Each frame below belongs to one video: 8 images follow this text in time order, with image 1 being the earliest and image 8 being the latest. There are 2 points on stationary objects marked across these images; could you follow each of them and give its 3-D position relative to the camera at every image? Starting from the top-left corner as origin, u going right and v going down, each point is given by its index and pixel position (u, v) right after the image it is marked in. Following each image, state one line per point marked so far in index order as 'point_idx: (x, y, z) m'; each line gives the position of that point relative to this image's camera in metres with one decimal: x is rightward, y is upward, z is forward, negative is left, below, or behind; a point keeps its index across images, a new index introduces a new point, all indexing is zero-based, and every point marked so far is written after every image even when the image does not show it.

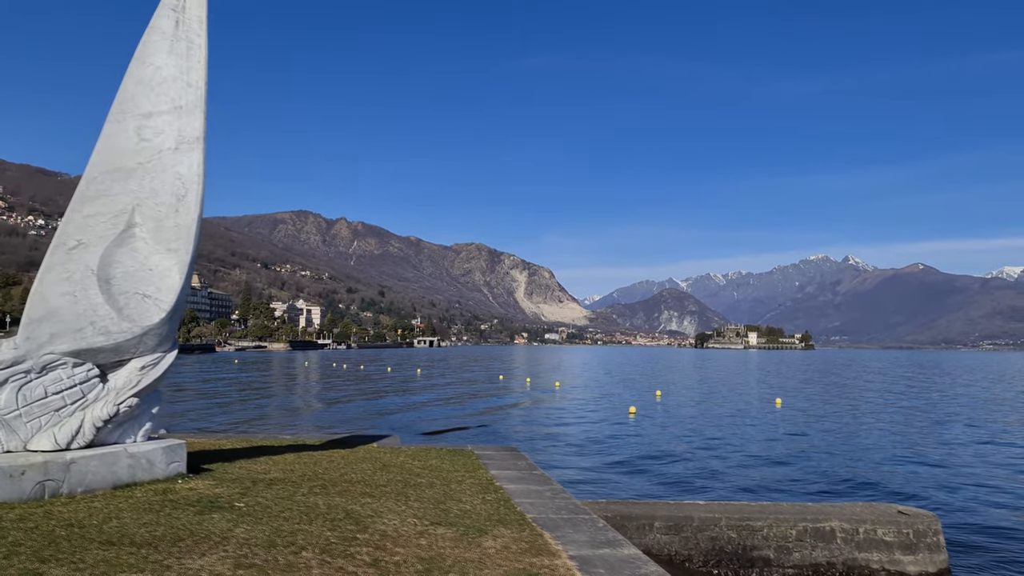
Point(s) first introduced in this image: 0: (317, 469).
0: (-2.2, -2.1, +9.7) m
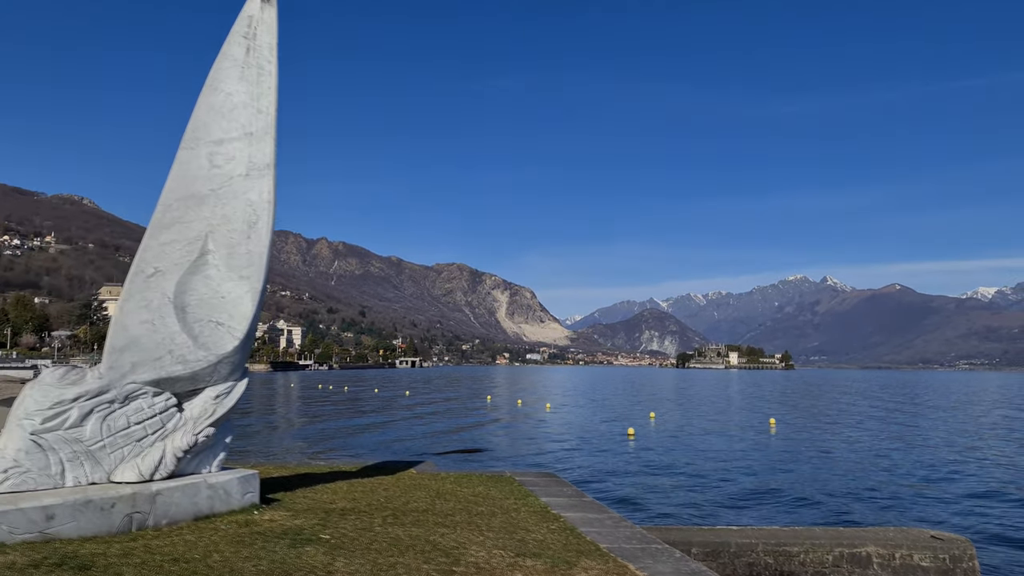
0: (-1.5, -2.4, +9.6) m
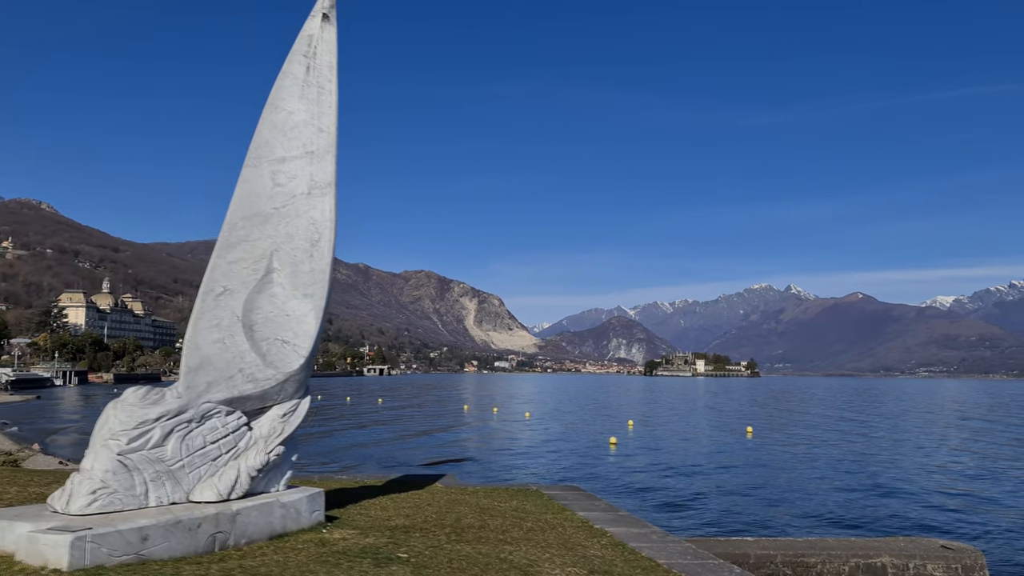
0: (-0.9, -2.6, +9.7) m
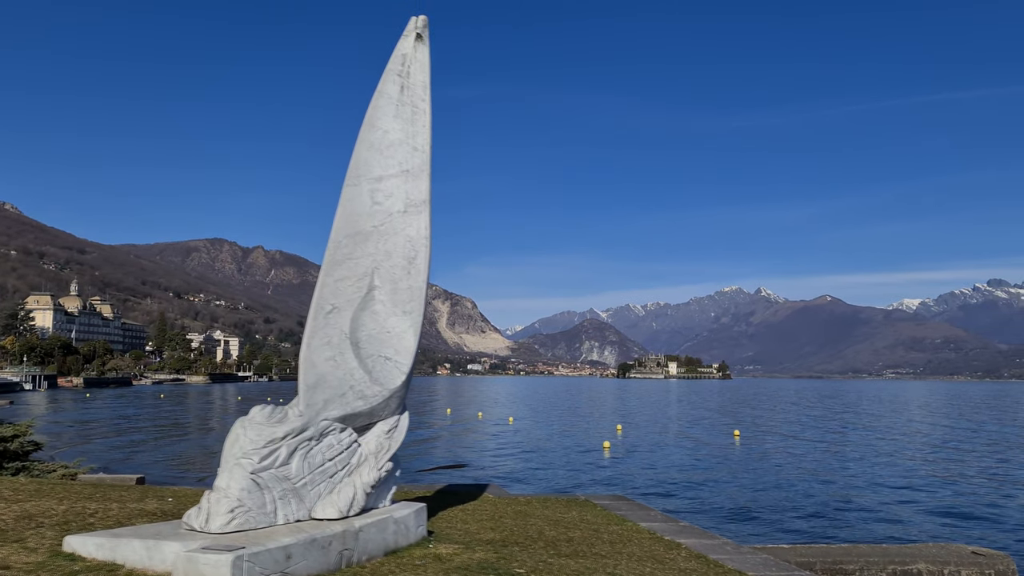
0: (0.0, -2.7, +9.8) m
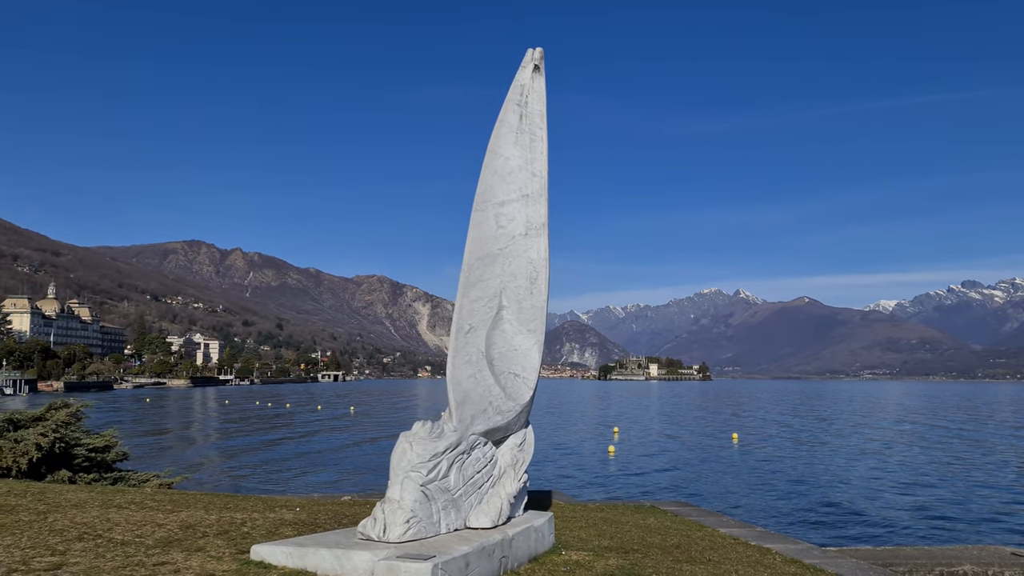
0: (+1.2, -2.9, +10.3) m
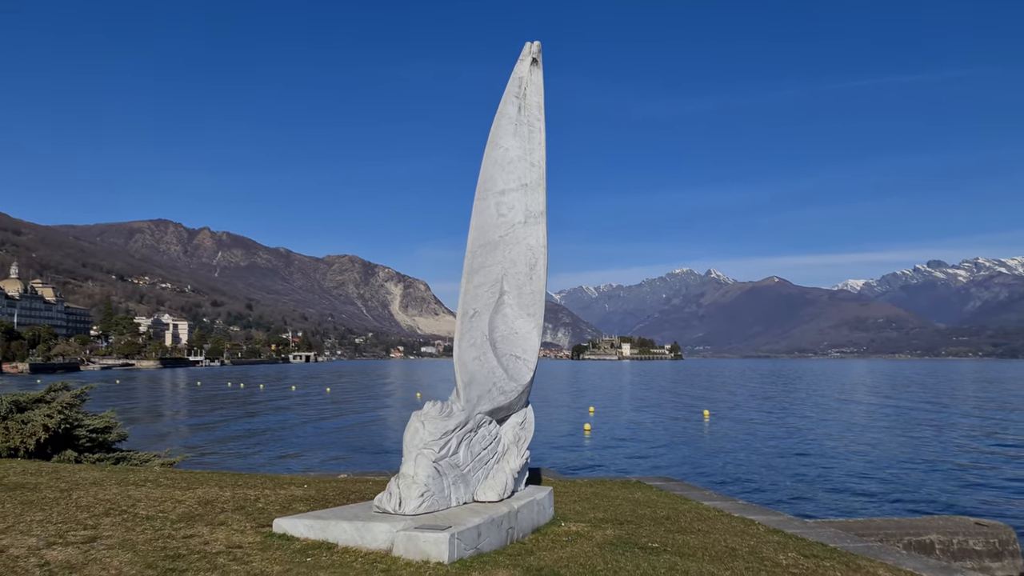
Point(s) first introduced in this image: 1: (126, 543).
0: (+1.2, -2.7, +10.8) m
1: (-3.0, -2.0, +6.5) m
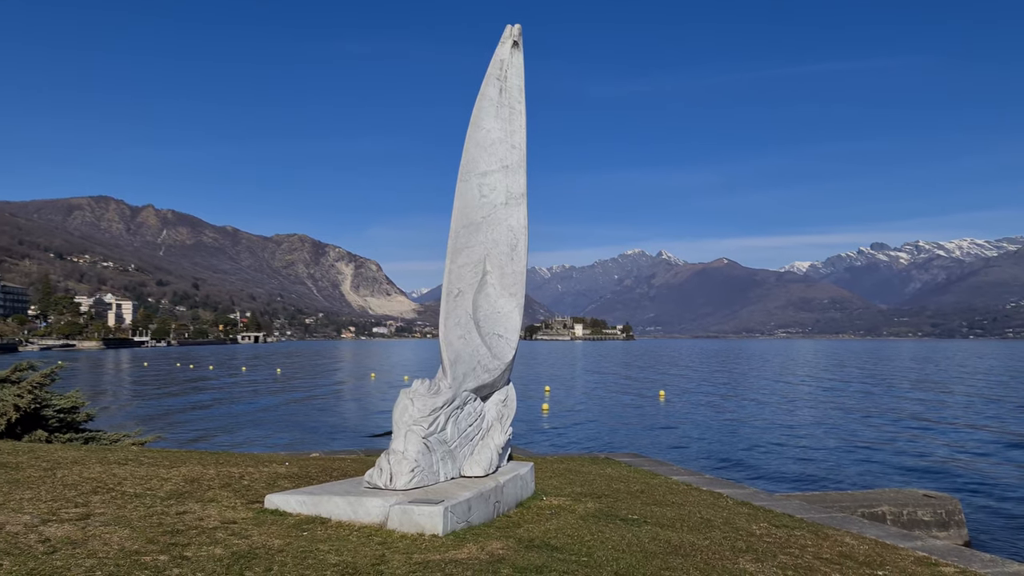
0: (+0.9, -2.5, +11.0) m
1: (-3.0, -1.8, +6.5) m
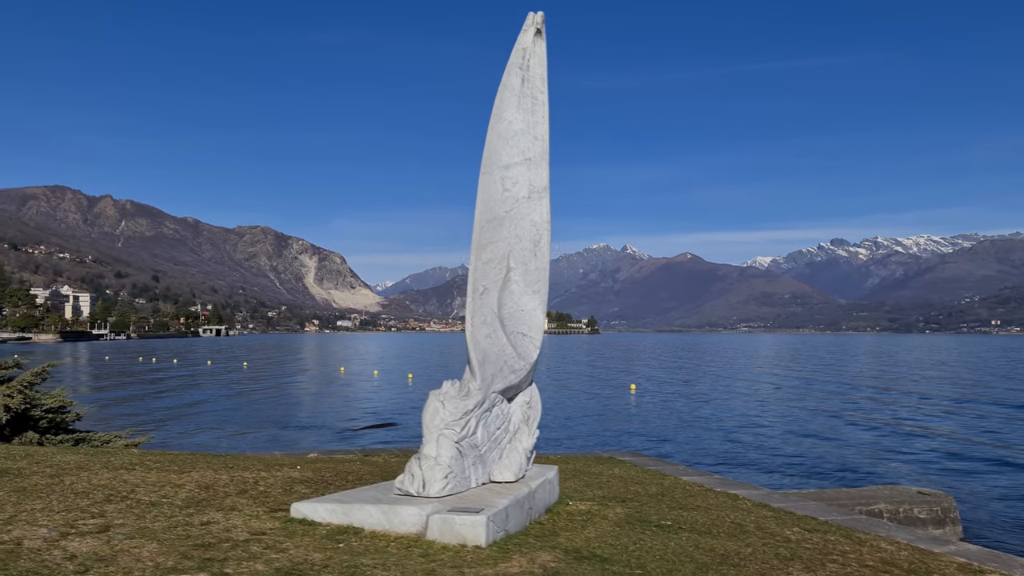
0: (+1.0, -2.5, +10.8) m
1: (-2.7, -1.8, +6.1) m
